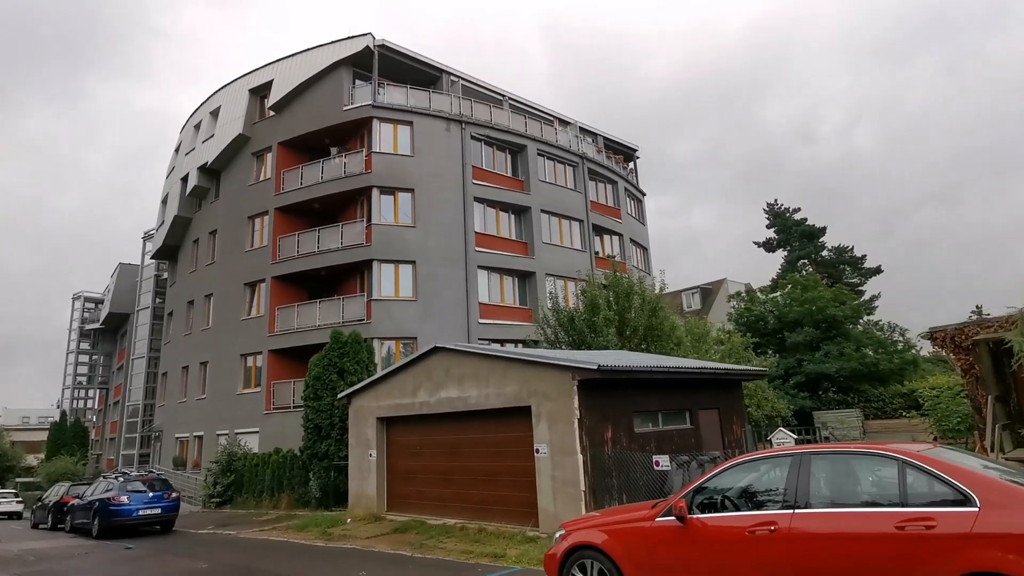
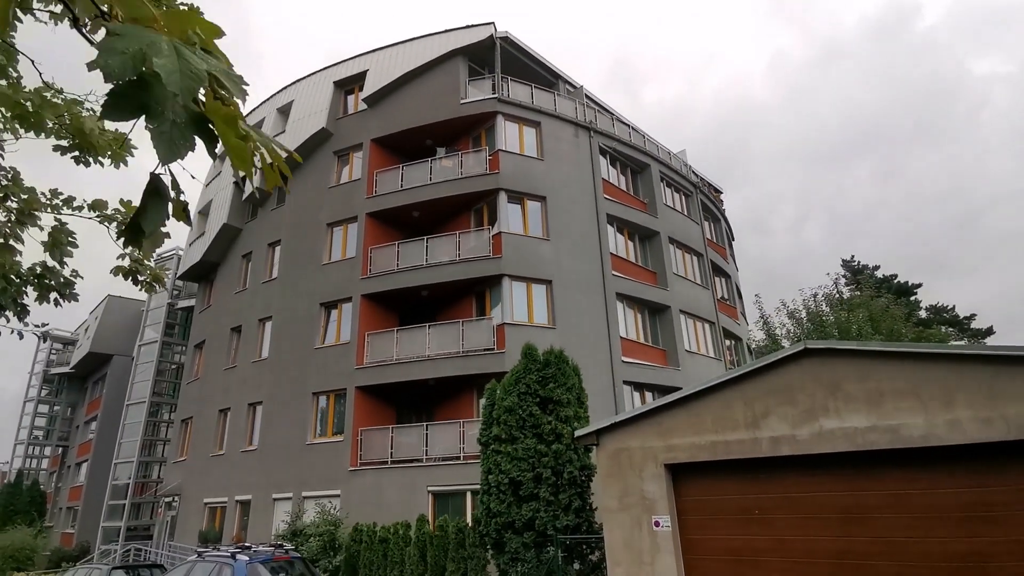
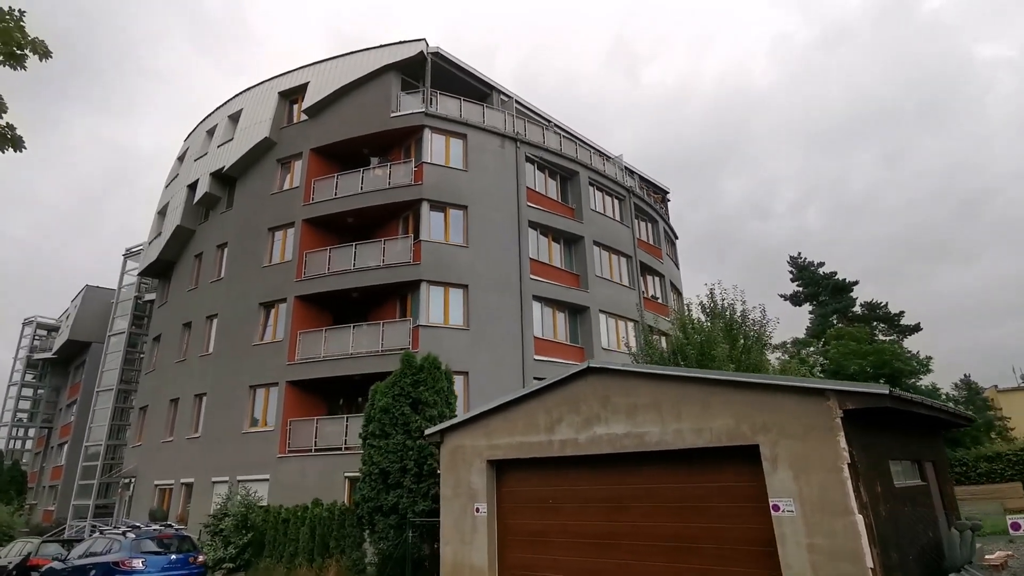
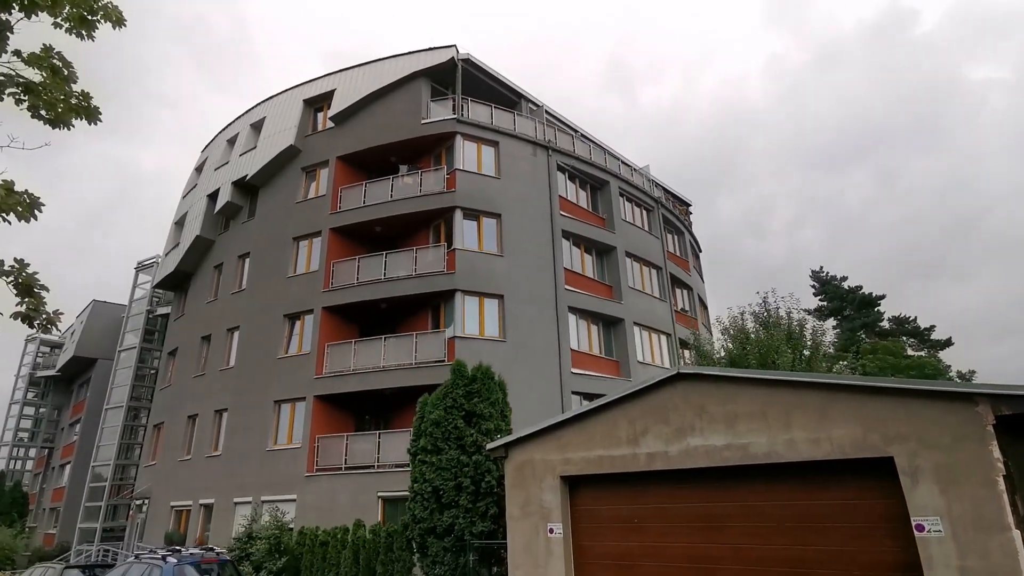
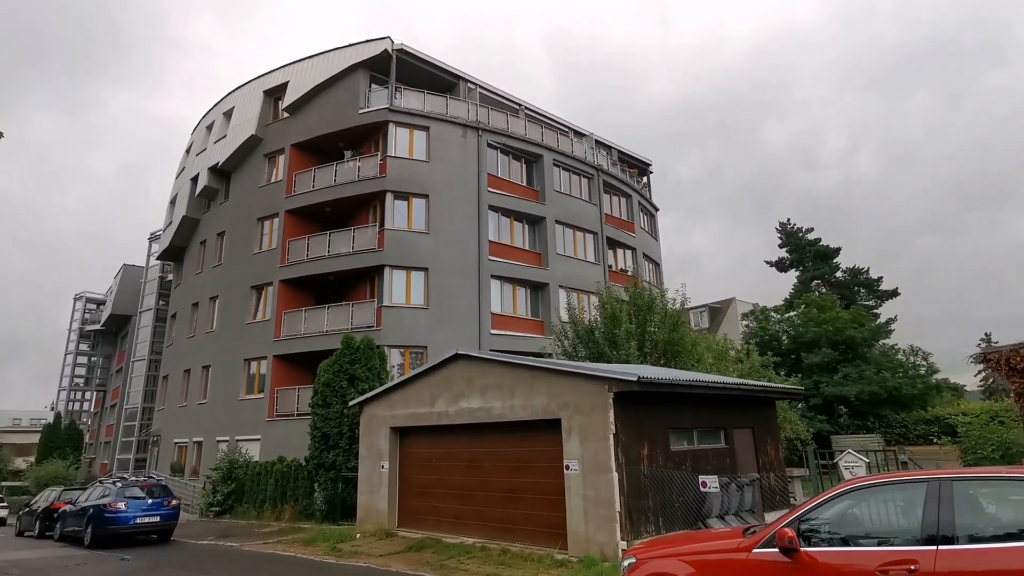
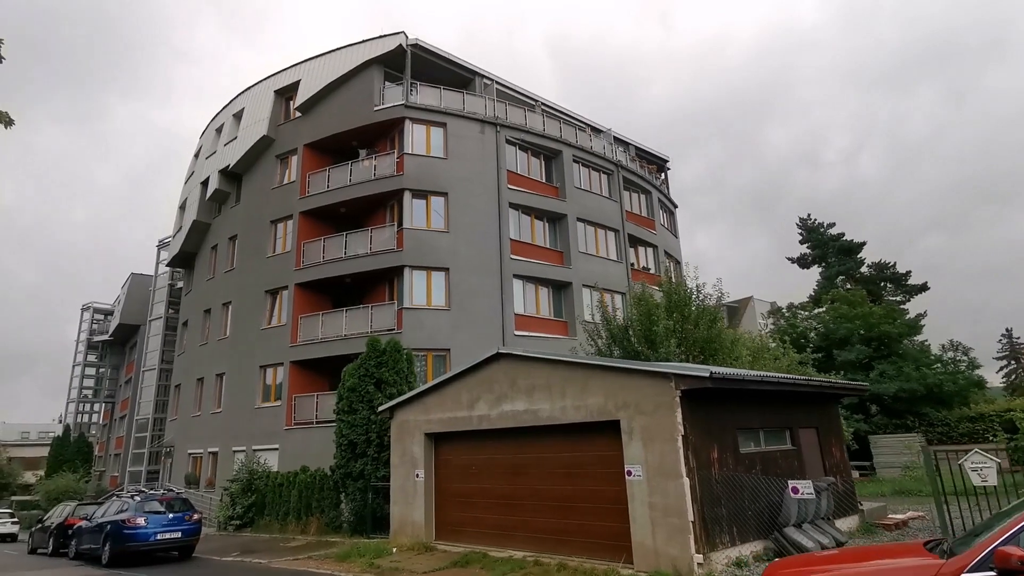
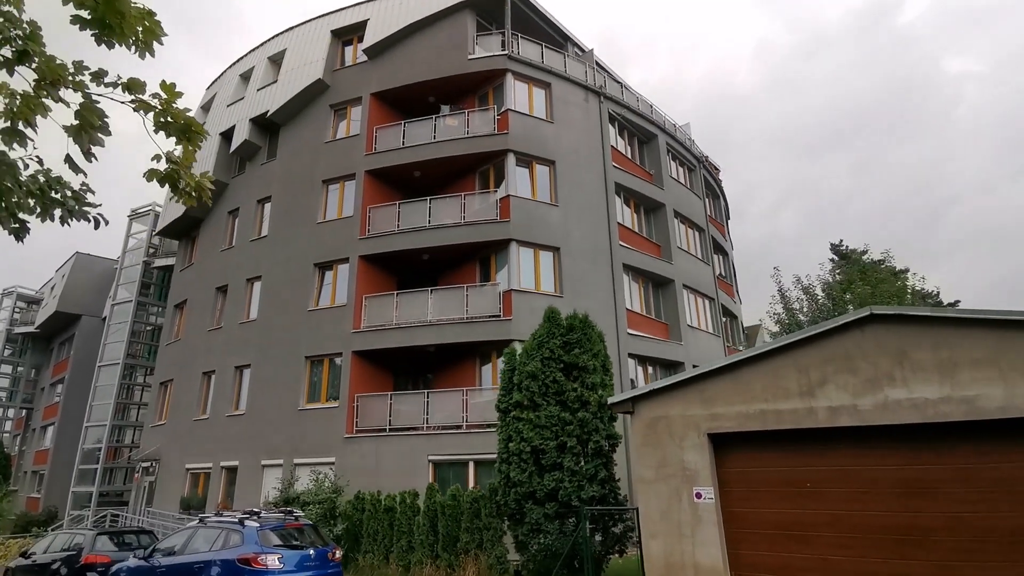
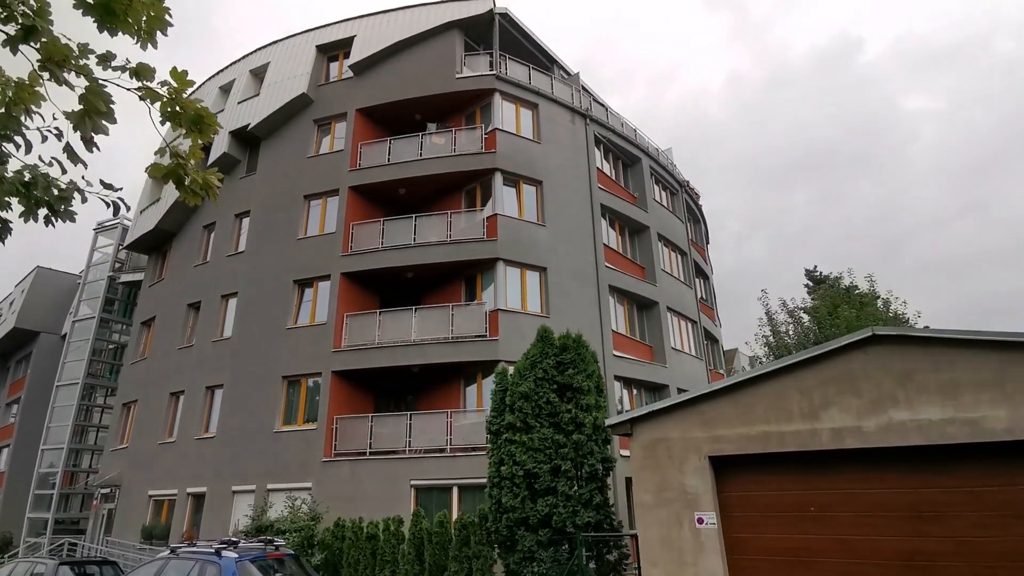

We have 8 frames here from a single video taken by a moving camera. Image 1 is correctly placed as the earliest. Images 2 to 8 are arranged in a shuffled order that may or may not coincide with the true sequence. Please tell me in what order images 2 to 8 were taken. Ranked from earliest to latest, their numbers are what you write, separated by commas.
5, 6, 3, 4, 2, 7, 8
